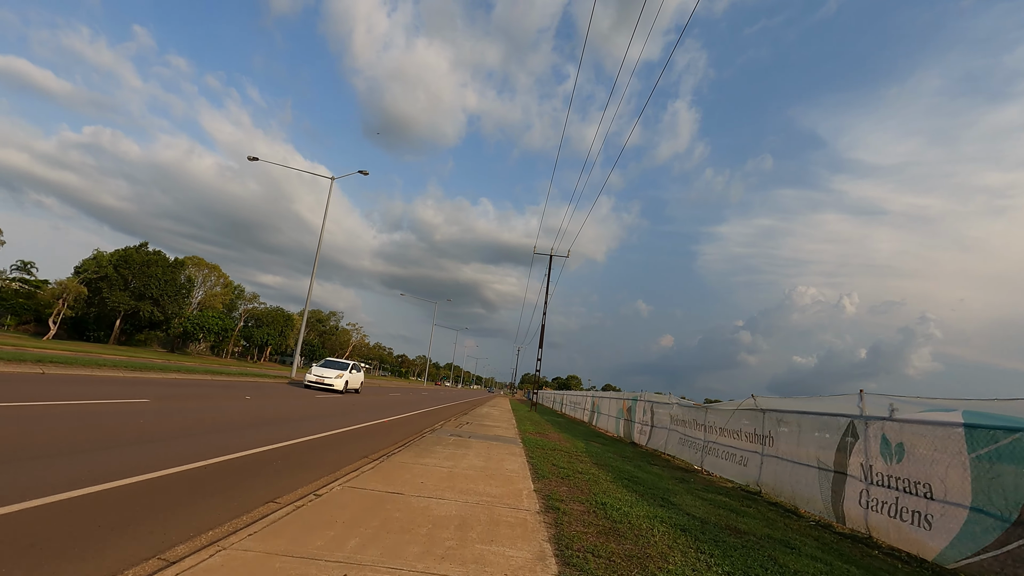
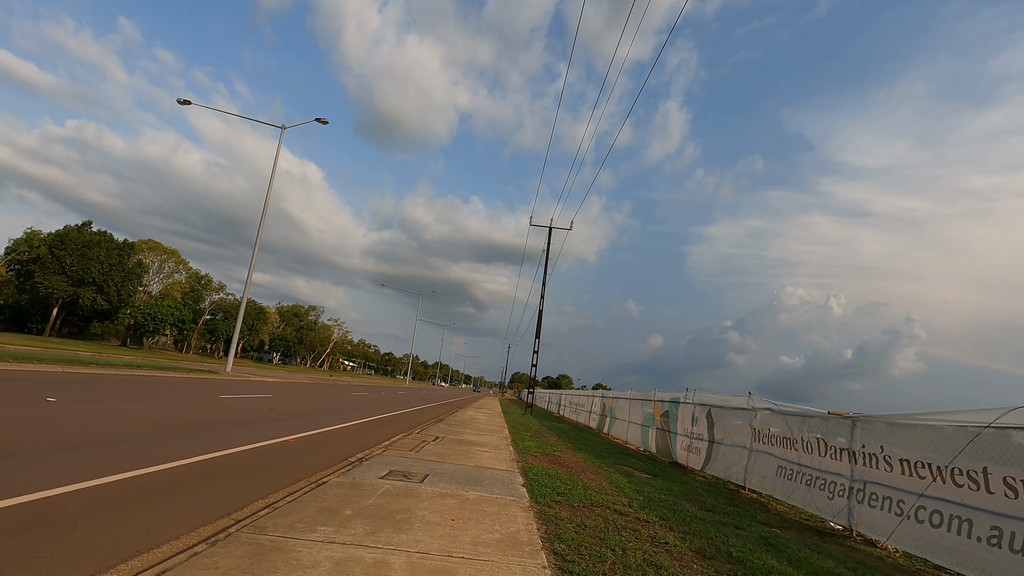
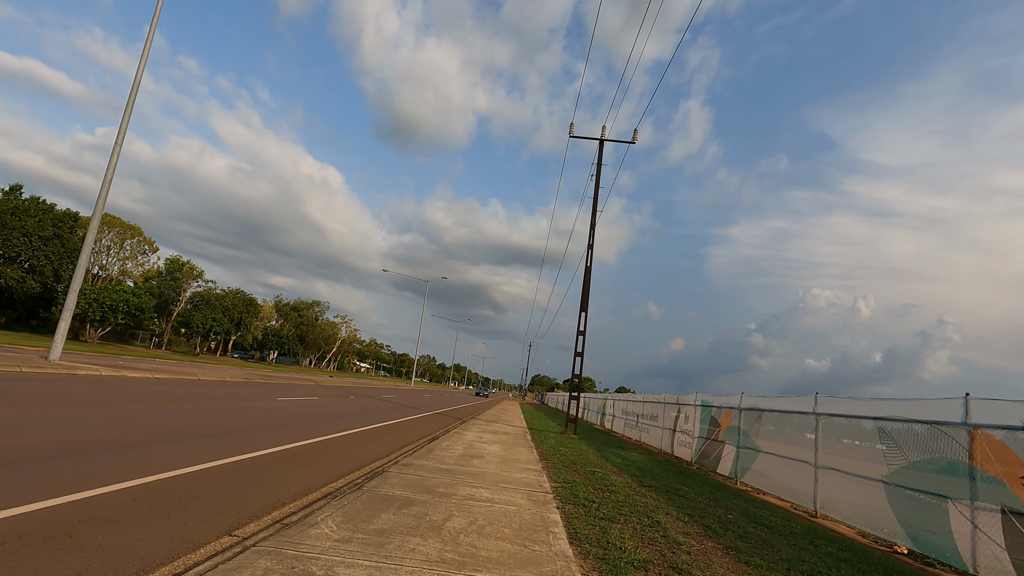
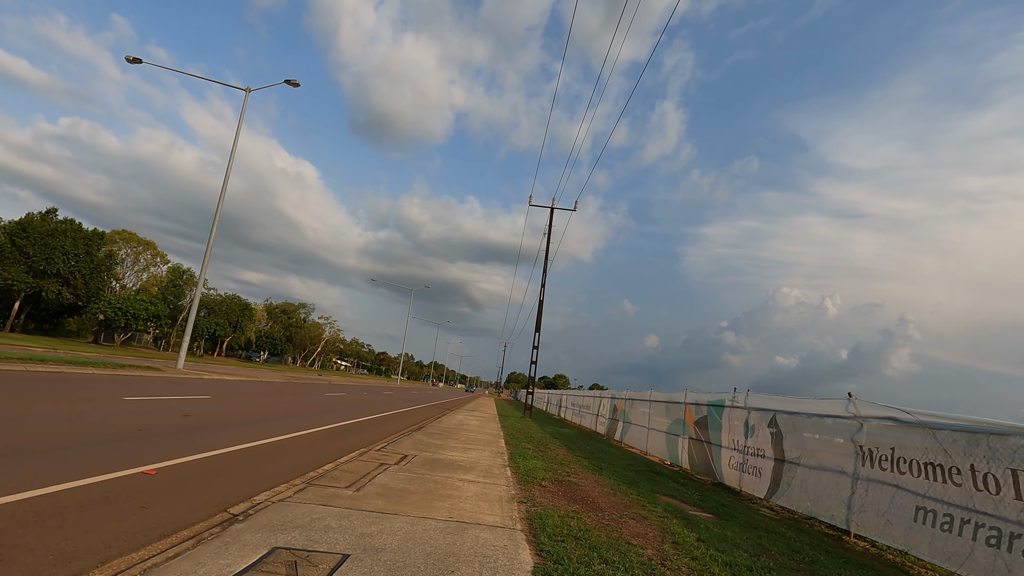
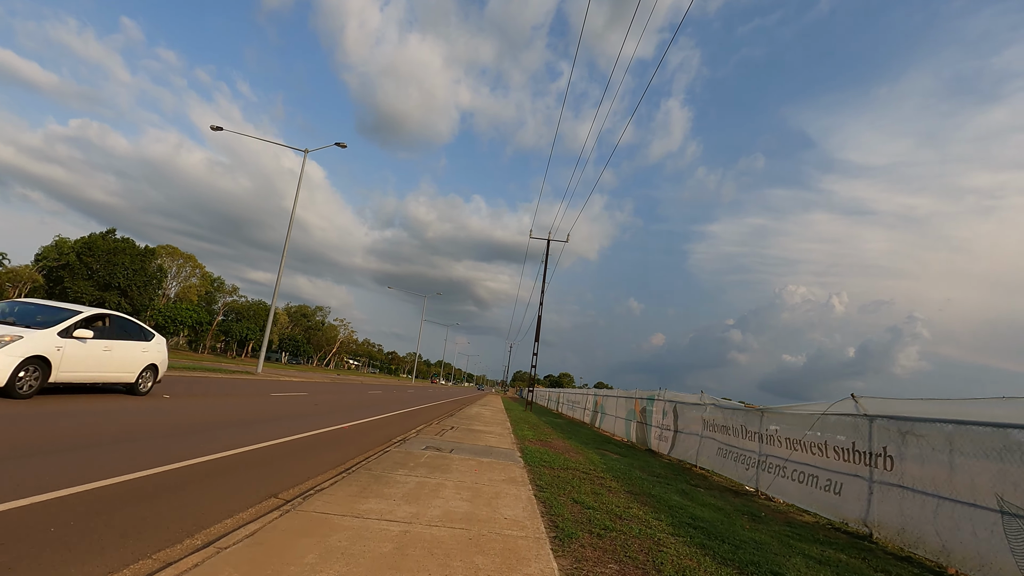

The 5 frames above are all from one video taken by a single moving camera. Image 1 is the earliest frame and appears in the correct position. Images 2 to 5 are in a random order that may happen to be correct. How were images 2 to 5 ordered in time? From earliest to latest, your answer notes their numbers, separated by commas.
5, 2, 4, 3
